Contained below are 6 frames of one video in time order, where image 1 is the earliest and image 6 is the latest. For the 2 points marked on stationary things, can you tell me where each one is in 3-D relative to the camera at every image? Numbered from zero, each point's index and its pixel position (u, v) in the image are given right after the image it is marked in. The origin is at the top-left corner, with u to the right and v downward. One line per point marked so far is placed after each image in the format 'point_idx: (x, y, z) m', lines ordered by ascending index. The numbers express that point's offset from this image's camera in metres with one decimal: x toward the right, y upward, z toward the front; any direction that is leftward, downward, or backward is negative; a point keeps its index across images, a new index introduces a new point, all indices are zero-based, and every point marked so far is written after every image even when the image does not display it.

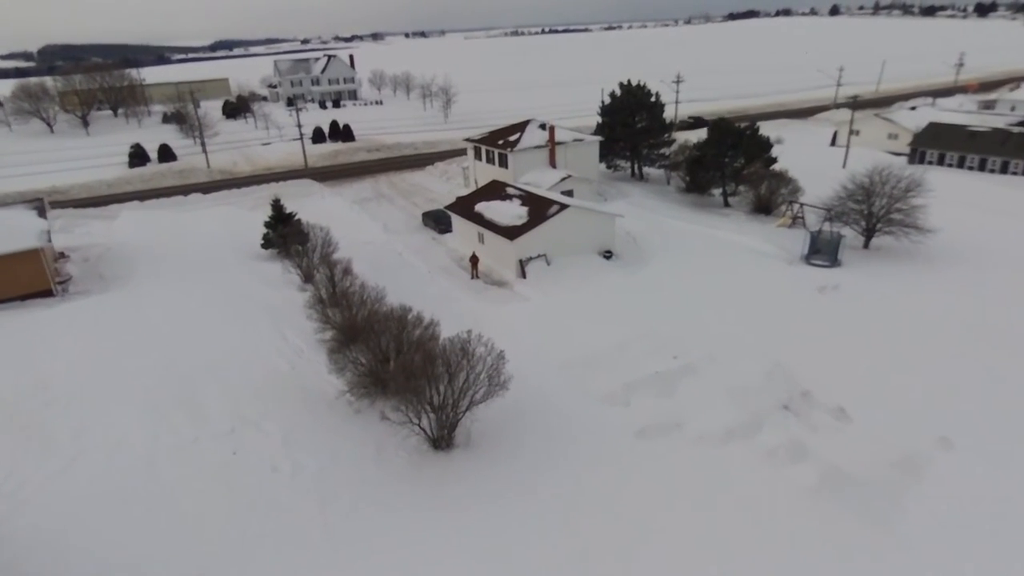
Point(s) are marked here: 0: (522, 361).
0: (+0.3, -2.1, +17.9) m
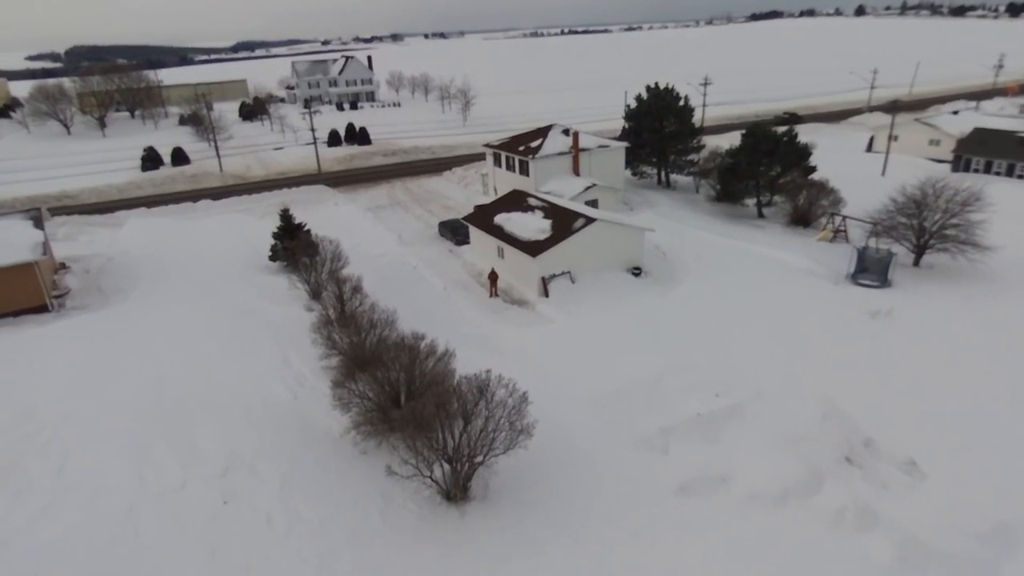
0: (+0.8, -2.7, +16.2) m
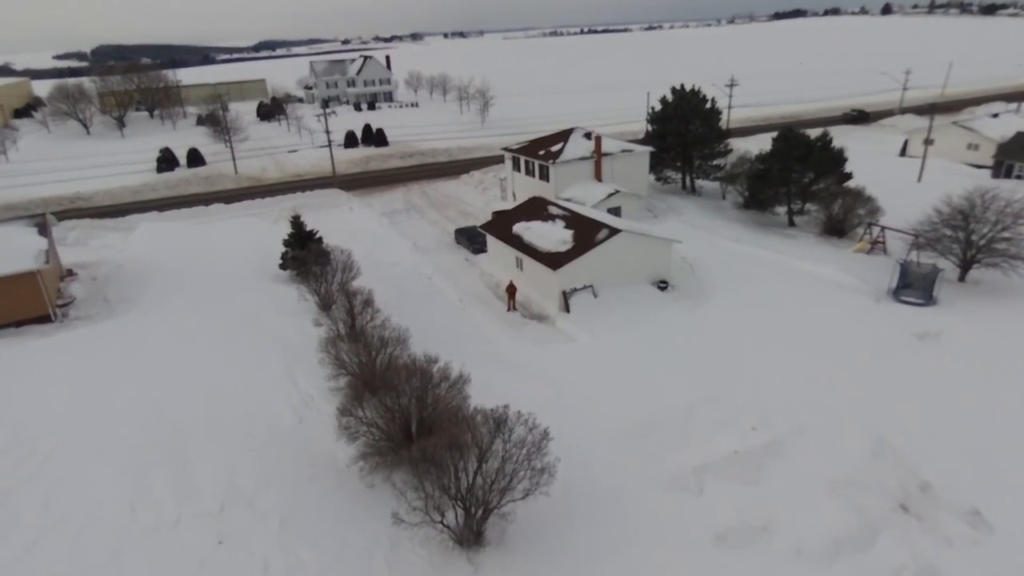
0: (+1.3, -3.2, +15.0) m
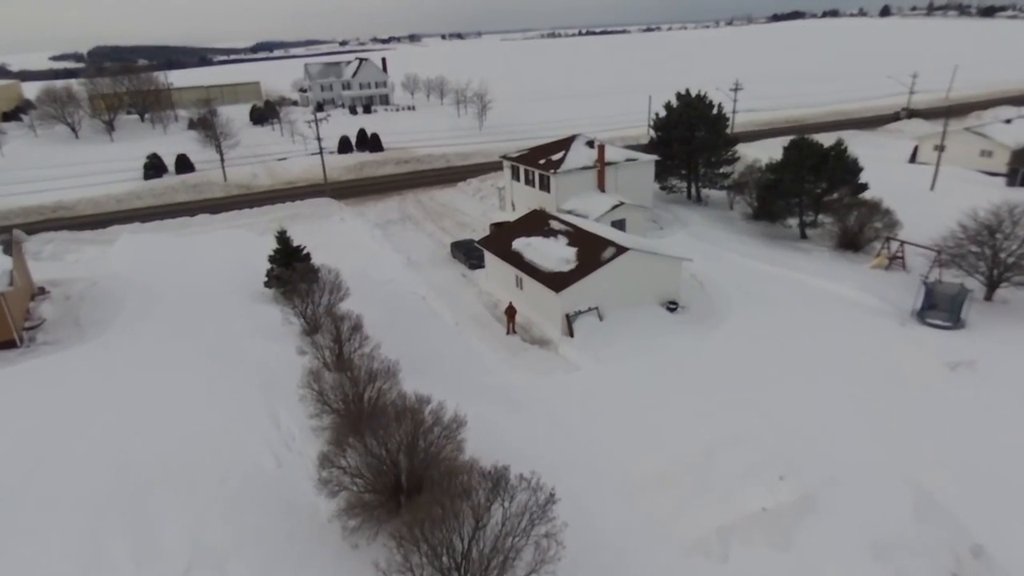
0: (+1.3, -3.9, +13.6) m
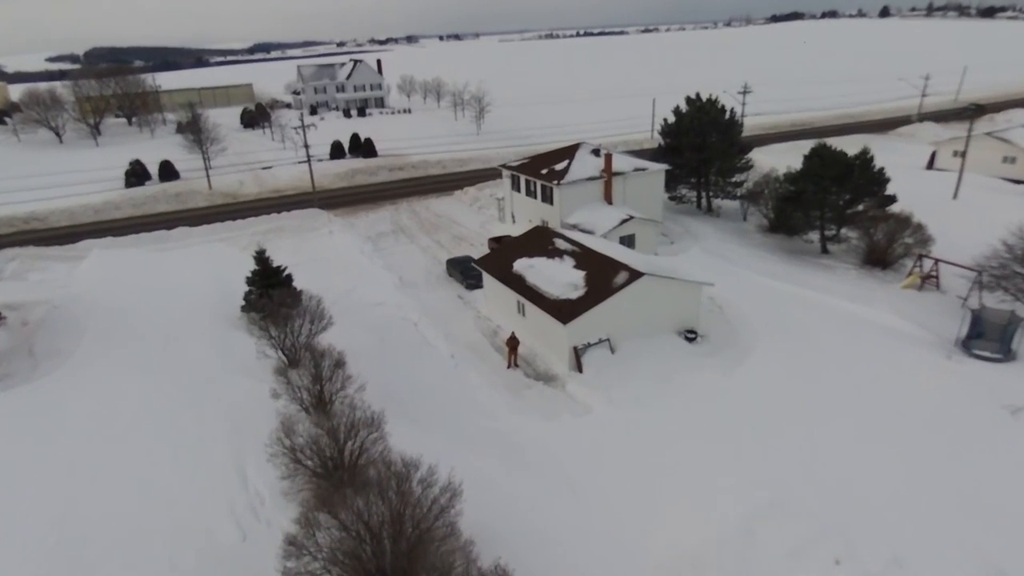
0: (+1.4, -4.7, +11.5) m
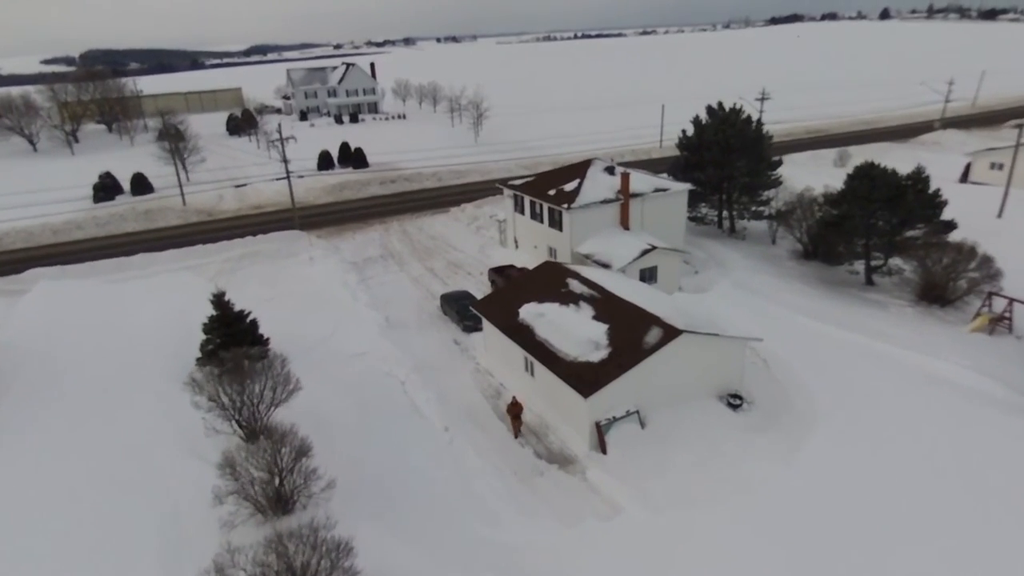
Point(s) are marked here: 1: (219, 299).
0: (+1.6, -6.1, +8.1) m
1: (-8.4, -0.3, +18.3) m
